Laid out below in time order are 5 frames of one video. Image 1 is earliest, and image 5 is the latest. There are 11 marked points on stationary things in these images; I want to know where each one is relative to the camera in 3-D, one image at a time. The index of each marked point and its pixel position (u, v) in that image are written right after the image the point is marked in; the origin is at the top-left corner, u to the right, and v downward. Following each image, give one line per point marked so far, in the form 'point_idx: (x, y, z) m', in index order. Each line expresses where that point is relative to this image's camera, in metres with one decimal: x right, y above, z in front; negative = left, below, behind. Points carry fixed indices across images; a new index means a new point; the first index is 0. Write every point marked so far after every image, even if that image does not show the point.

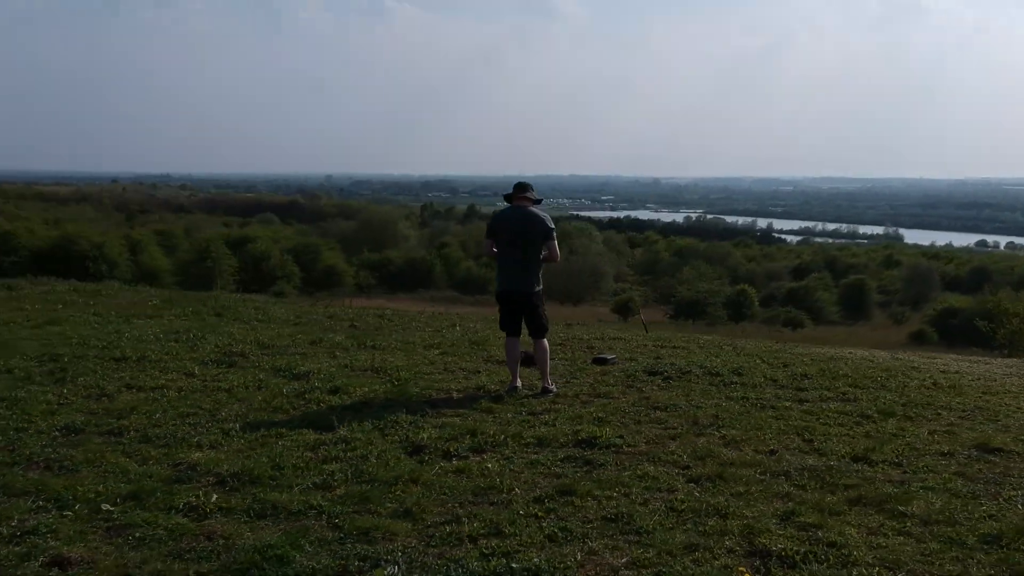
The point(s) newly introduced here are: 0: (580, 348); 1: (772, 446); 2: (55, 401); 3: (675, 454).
0: (+0.6, -0.6, +9.4) m
1: (+1.4, -0.9, +5.5) m
2: (-2.8, -0.7, +6.2) m
3: (+0.8, -0.9, +5.3) m
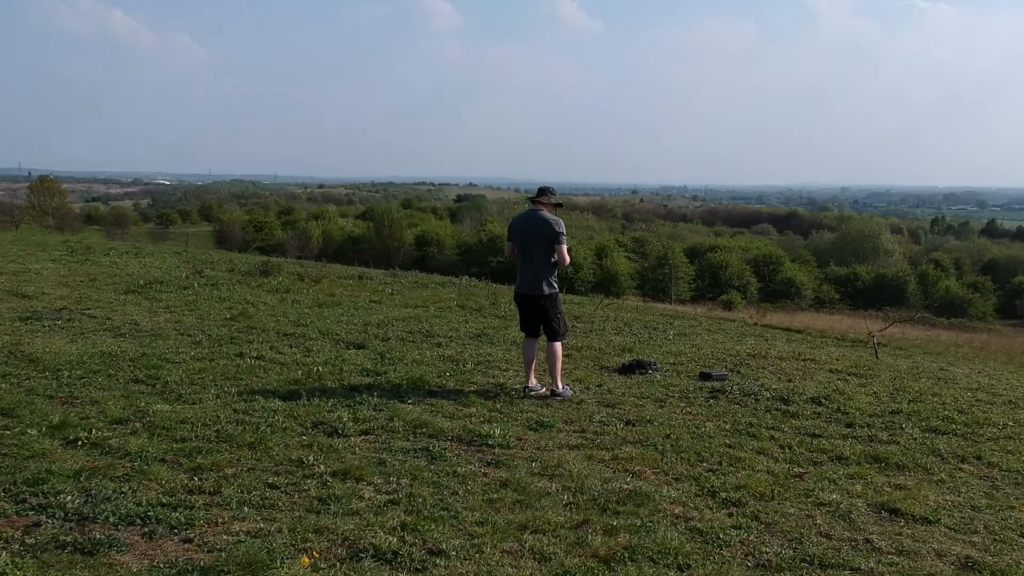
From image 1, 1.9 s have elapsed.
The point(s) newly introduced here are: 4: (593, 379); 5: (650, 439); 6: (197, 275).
0: (+1.9, -0.7, +8.9) m
1: (+0.7, -0.9, +5.1) m
2: (-2.7, -0.6, +7.8) m
3: (+0.1, -0.9, +5.2) m
4: (+0.6, -0.7, +7.7) m
5: (+0.8, -0.9, +5.7) m
6: (-4.9, +0.2, +15.7) m
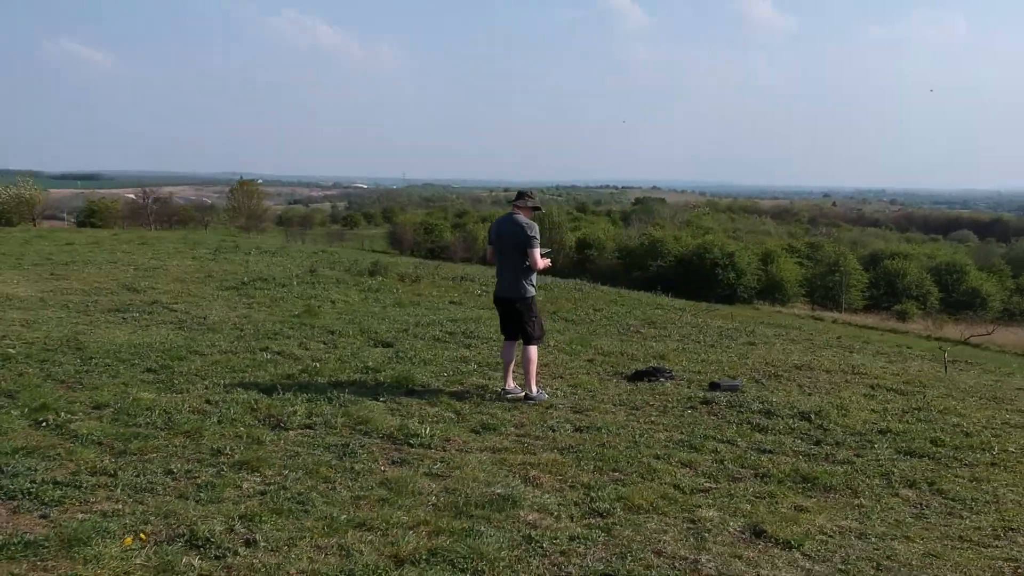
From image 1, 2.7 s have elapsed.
0: (+2.1, -0.7, +8.6) m
1: (+0.2, -0.9, +5.0) m
2: (-2.6, -0.5, +8.3) m
3: (-0.4, -0.9, +5.2) m
4: (+0.6, -0.7, +7.6) m
5: (+0.4, -0.9, +5.6) m
6: (-3.3, +0.2, +16.5) m
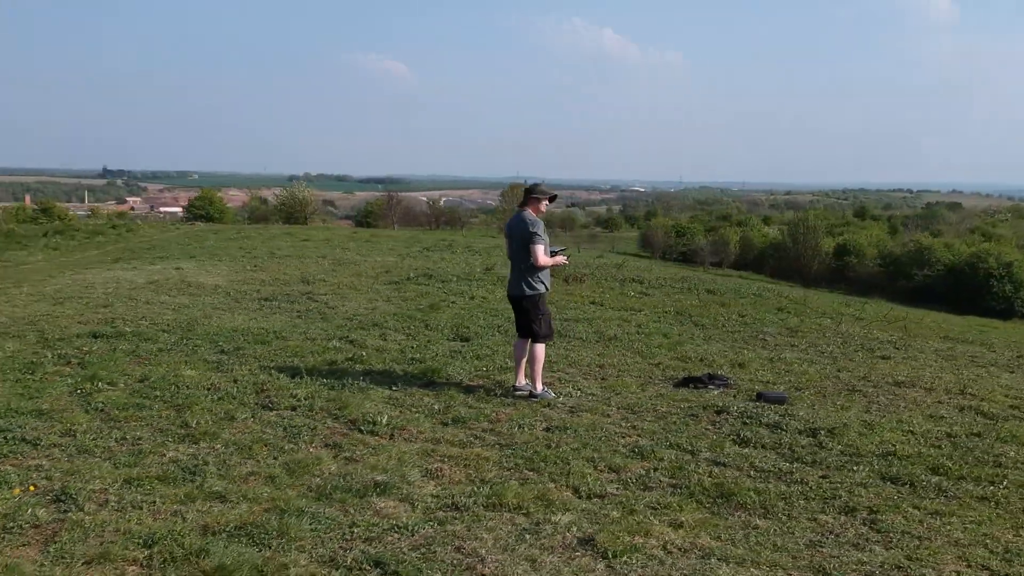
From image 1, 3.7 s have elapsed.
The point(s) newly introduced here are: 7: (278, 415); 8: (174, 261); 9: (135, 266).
0: (+2.5, -0.8, +7.9) m
1: (-0.3, -0.9, +5.1) m
2: (-2.1, -0.4, +9.0) m
3: (-0.8, -0.9, +5.4) m
4: (+0.8, -0.7, +7.4) m
5: (+0.1, -0.9, +5.6) m
6: (-0.5, +0.3, +17.0) m
7: (-1.4, -0.8, +6.1) m
8: (-6.5, +0.5, +19.2) m
9: (-6.6, +0.4, +17.5) m
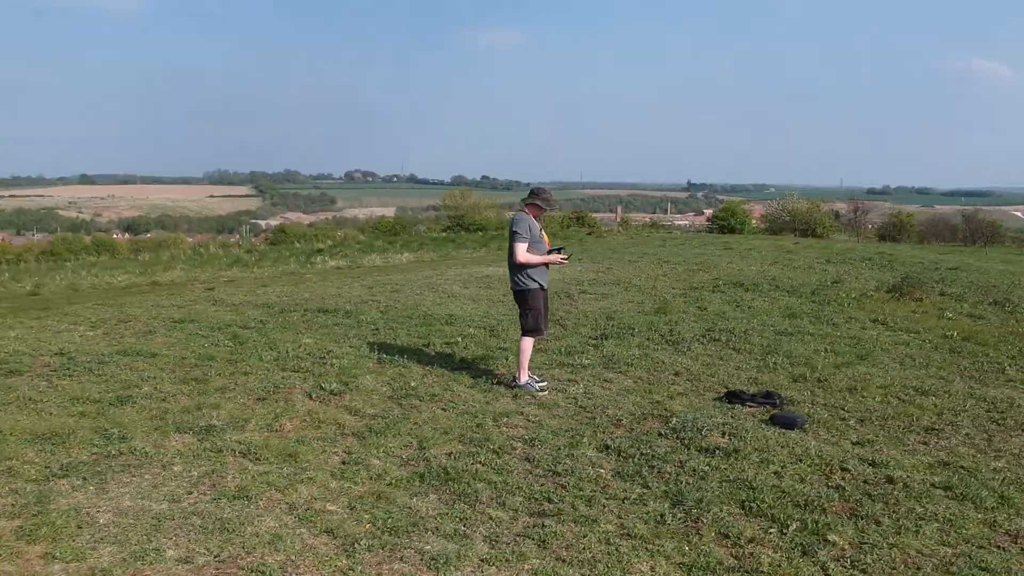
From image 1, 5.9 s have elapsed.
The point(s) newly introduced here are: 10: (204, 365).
0: (+2.7, -0.9, +6.8) m
1: (-1.2, -0.8, +5.8) m
2: (-0.6, -0.4, +10.1) m
3: (-1.4, -0.7, +6.4) m
4: (+0.9, -0.8, +7.2) m
5: (-0.6, -0.8, +6.1) m
6: (+5.0, +0.1, +16.1) m
7: (-1.6, -0.6, +7.3) m
8: (+1.1, +0.6, +21.1) m
9: (+0.1, +0.5, +19.7) m
10: (-2.3, -0.6, +7.5) m
